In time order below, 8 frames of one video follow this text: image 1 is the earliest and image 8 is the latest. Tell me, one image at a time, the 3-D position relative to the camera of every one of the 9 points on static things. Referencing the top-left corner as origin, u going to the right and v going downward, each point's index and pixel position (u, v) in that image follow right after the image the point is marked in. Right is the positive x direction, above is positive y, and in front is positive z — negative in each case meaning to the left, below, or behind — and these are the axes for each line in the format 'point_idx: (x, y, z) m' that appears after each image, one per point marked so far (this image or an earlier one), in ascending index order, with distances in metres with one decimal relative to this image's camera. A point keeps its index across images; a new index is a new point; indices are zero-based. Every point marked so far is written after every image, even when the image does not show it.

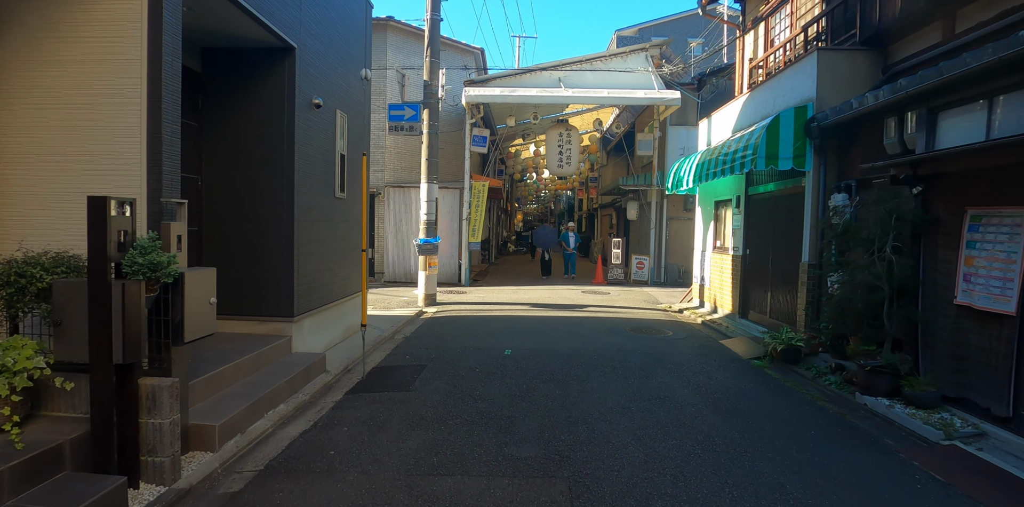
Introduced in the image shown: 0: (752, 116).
0: (+4.3, +2.4, +9.9) m
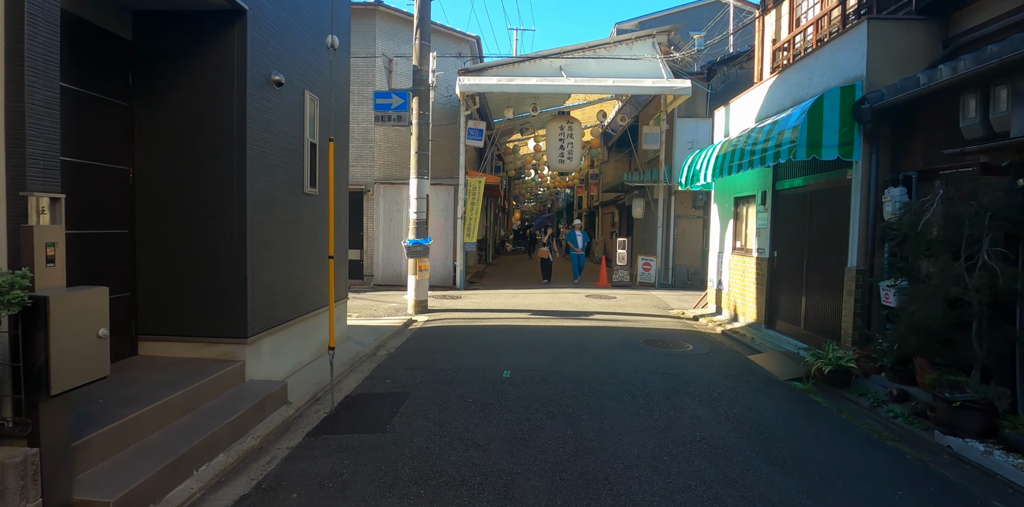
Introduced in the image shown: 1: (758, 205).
0: (+4.3, +2.4, +8.8) m
1: (+4.1, +0.8, +9.3) m
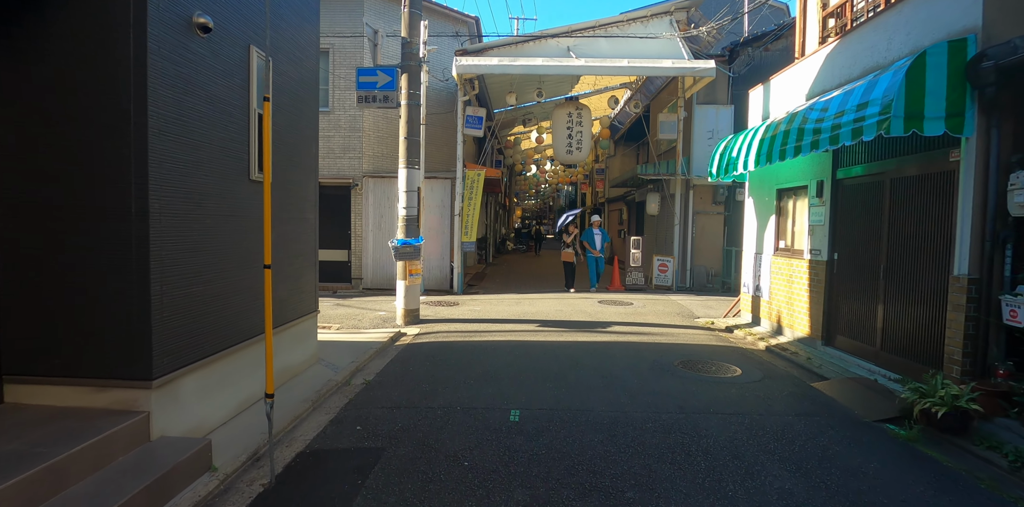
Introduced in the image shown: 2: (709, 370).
0: (+4.4, +2.4, +7.3) m
1: (+4.2, +0.8, +7.8) m
2: (+2.4, -1.4, +6.7) m
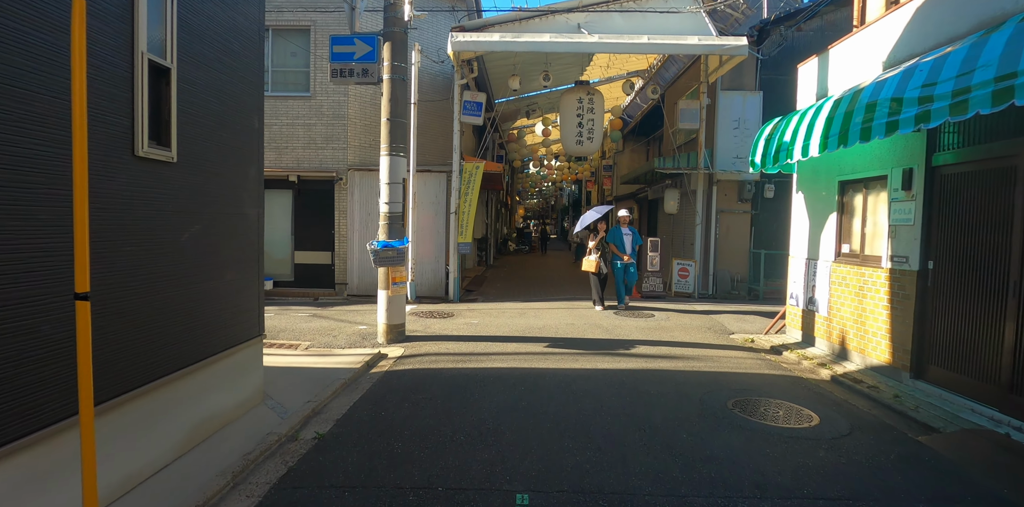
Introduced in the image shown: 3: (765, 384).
0: (+4.4, +2.3, +5.7) m
1: (+4.2, +0.7, +6.2) m
2: (+2.4, -1.5, +5.1) m
3: (+2.8, -1.5, +6.2) m
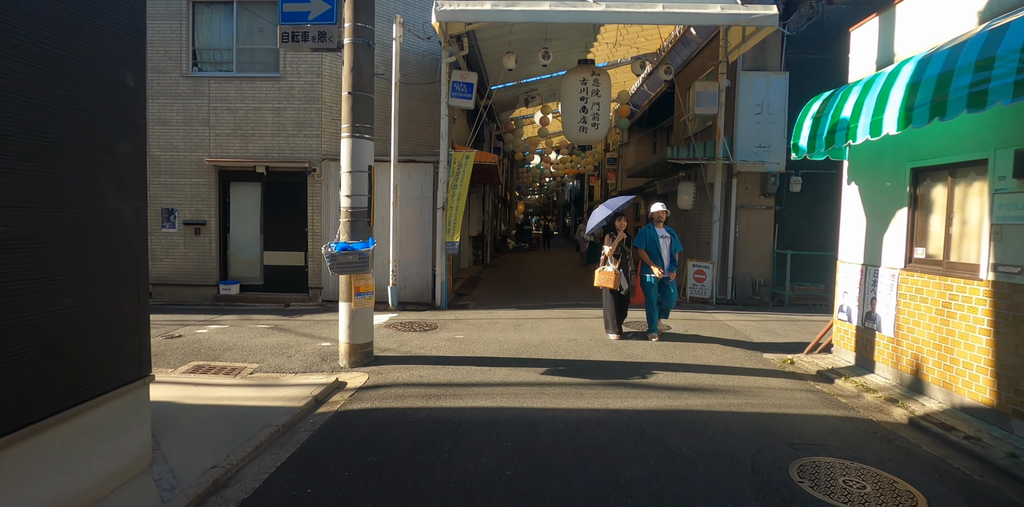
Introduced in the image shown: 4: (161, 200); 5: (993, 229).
0: (+4.3, +2.2, +4.2) m
1: (+4.1, +0.6, +4.7) m
2: (+2.3, -1.6, +3.6) m
3: (+2.7, -1.5, +4.7) m
4: (-7.5, +1.1, +11.9) m
5: (+4.1, +0.2, +4.8) m
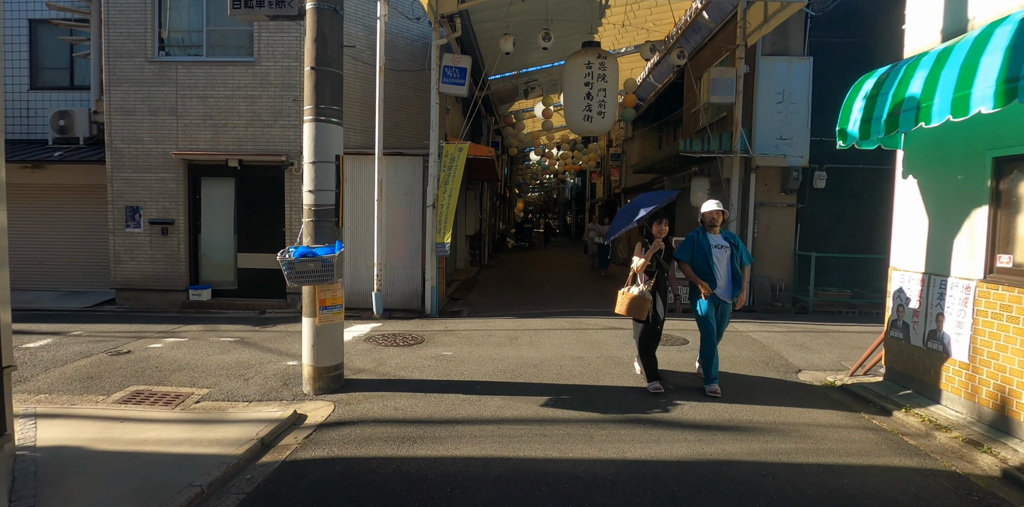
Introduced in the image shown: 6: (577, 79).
0: (+4.2, +2.1, +3.1) m
1: (+4.1, +0.6, +3.7) m
2: (+2.2, -1.6, +2.6) m
3: (+2.6, -1.6, +3.7) m
4: (-7.6, +1.1, +10.9) m
5: (+4.1, +0.1, +3.7) m
6: (+1.2, +3.2, +10.4) m
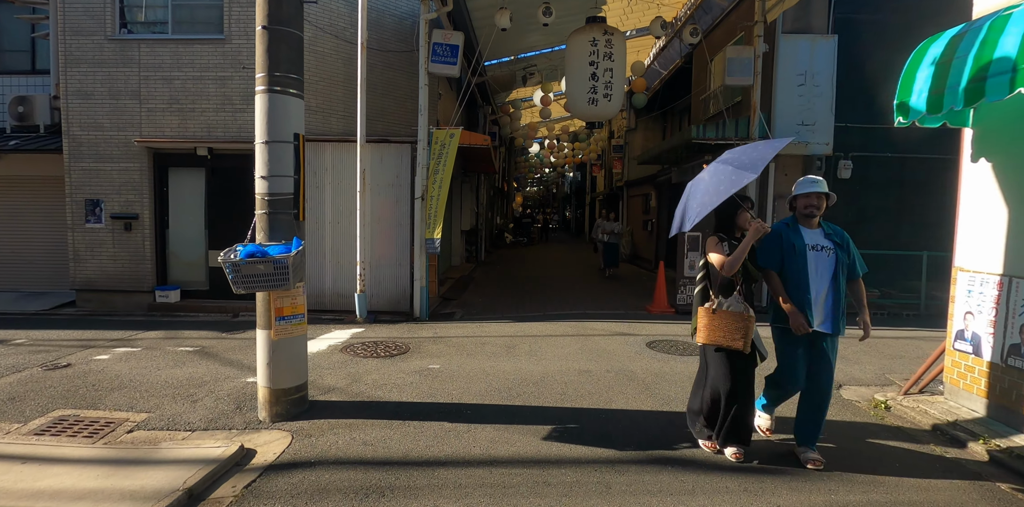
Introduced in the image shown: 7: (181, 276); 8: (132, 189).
0: (+4.2, +2.1, +2.2) m
1: (+4.0, +0.6, +2.8) m
2: (+2.2, -1.6, +1.7) m
3: (+2.6, -1.6, +2.8) m
4: (-7.6, +1.1, +9.9) m
5: (+4.0, +0.2, +2.8) m
6: (+1.2, +3.3, +9.4) m
7: (-6.1, -0.4, +10.3) m
8: (-6.8, +1.1, +9.9) m
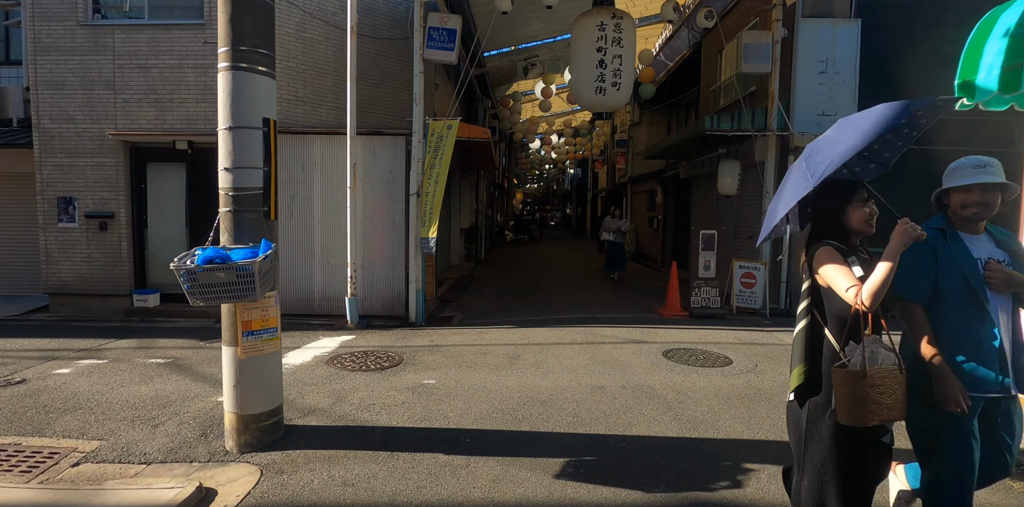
0: (+4.2, +2.1, +1.5) m
1: (+4.1, +0.6, +2.1) m
2: (+2.2, -1.7, +1.0) m
3: (+2.7, -1.6, +2.2) m
4: (-7.6, +1.1, +9.3) m
5: (+4.1, +0.1, +2.2) m
6: (+1.2, +3.3, +8.8) m
7: (-6.1, -0.4, +9.6) m
8: (-6.7, +1.1, +9.2) m
